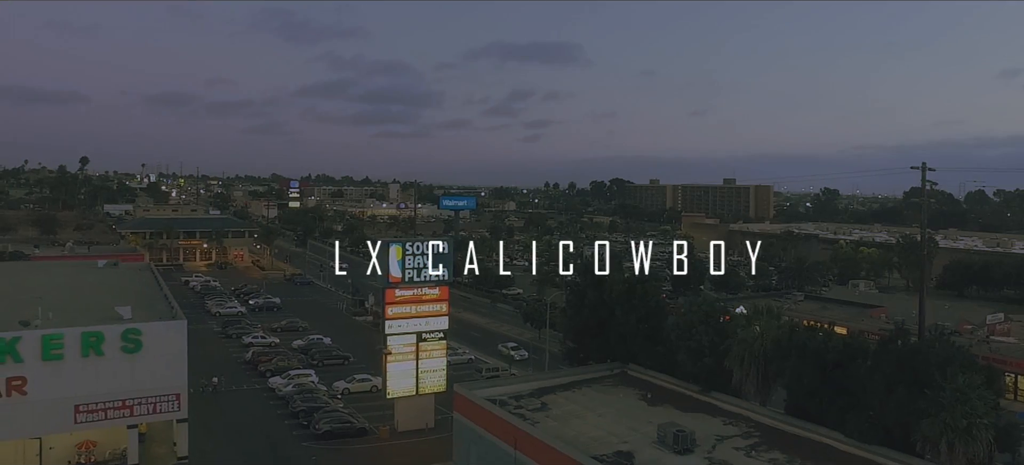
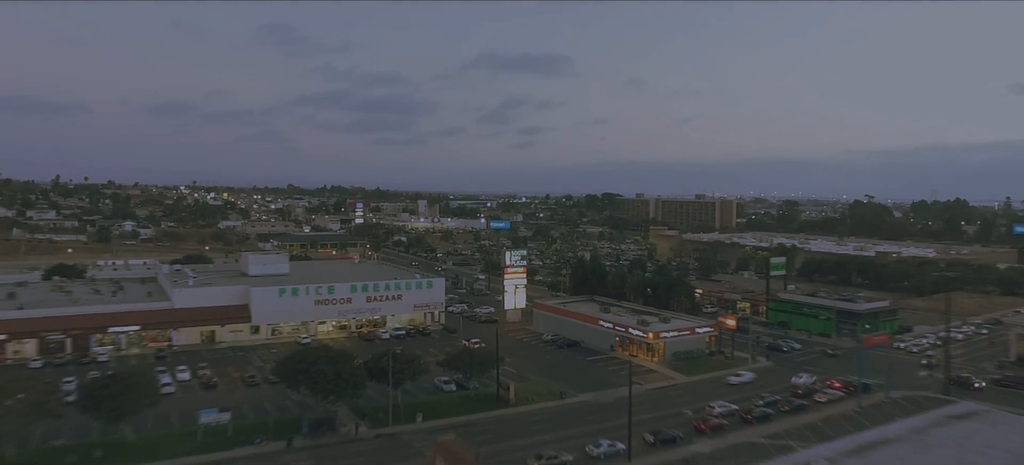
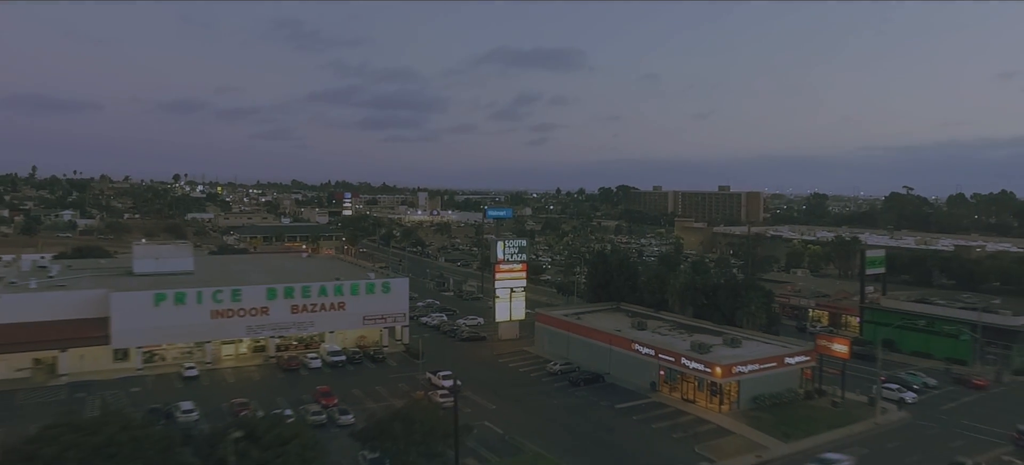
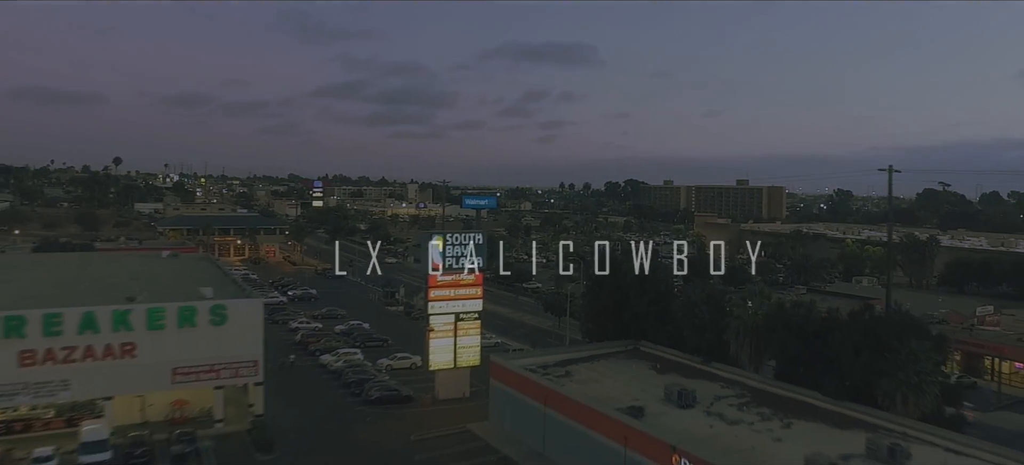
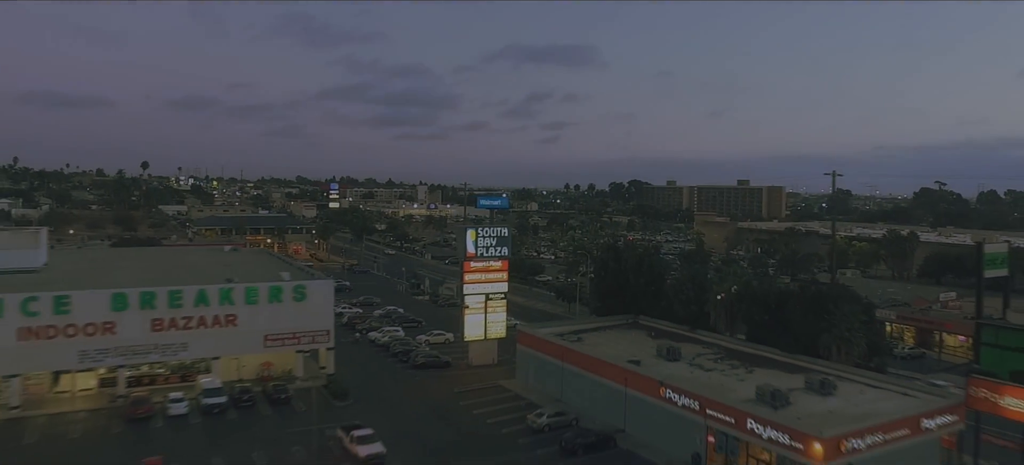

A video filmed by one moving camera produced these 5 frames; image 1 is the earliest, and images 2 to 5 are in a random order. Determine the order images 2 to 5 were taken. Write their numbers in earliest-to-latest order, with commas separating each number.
4, 5, 3, 2
